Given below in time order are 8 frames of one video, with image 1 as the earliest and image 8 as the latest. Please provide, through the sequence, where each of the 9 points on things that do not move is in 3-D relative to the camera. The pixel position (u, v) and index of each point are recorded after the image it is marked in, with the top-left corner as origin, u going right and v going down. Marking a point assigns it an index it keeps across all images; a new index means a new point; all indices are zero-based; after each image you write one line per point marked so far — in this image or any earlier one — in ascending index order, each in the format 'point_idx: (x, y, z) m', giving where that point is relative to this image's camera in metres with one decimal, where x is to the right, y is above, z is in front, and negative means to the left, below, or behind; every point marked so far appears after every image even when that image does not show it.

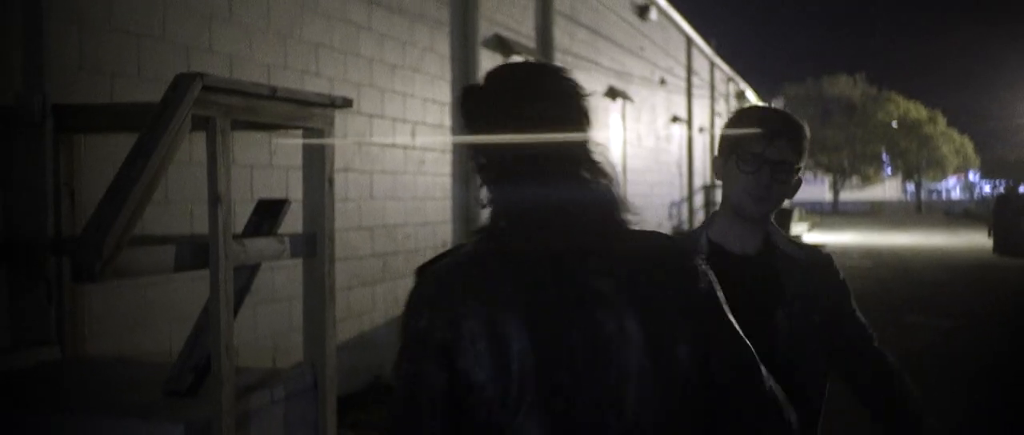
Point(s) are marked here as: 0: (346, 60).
0: (-1.3, +1.2, +7.7) m
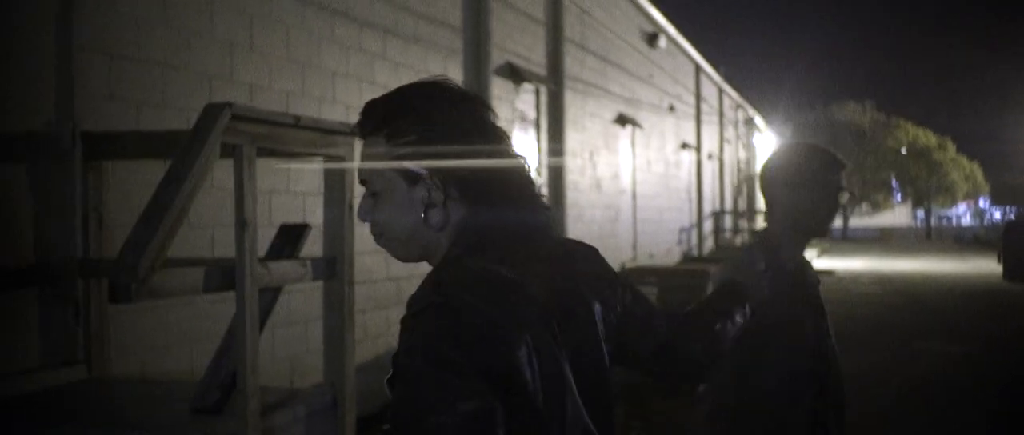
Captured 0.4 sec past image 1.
0: (-1.2, +1.0, +7.9) m
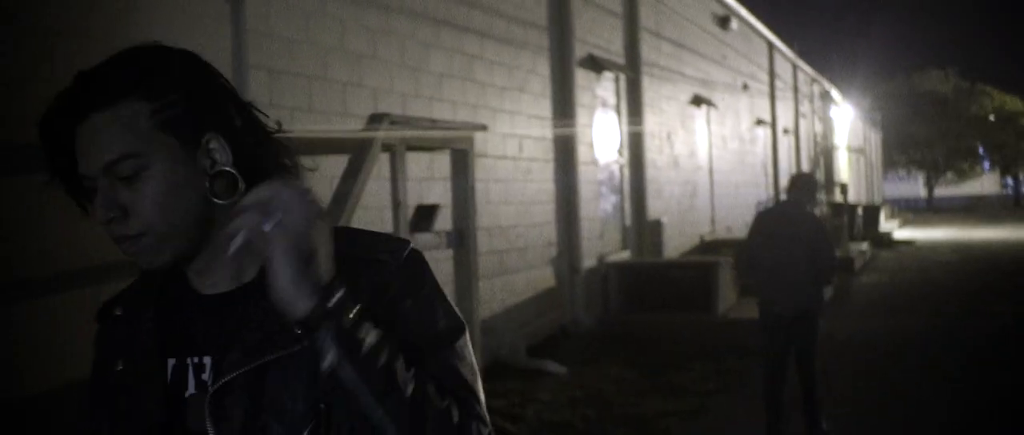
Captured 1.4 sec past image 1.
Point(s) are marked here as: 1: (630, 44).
0: (-0.4, +1.2, +9.0) m
1: (+1.6, +2.3, +13.8) m
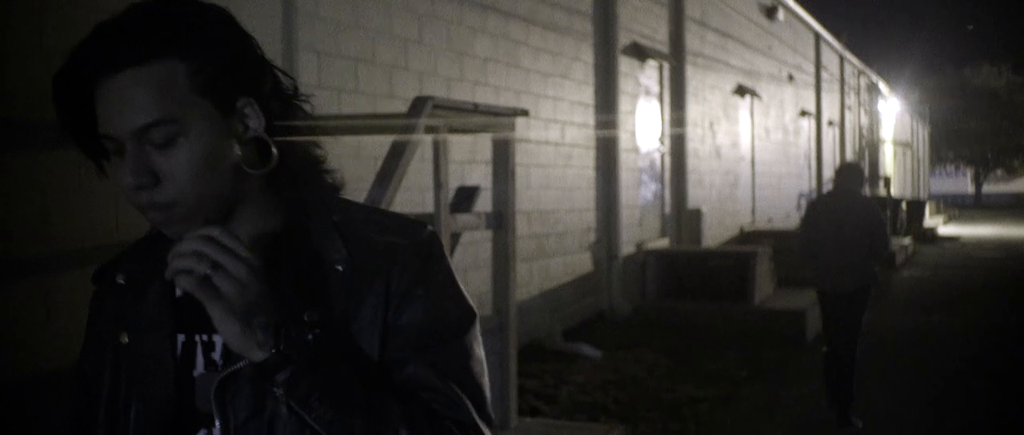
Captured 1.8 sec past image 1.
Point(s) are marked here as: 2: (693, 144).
0: (0.0, +1.3, +9.2) m
1: (+2.2, +2.5, +13.8) m
2: (+2.5, +1.0, +14.4) m
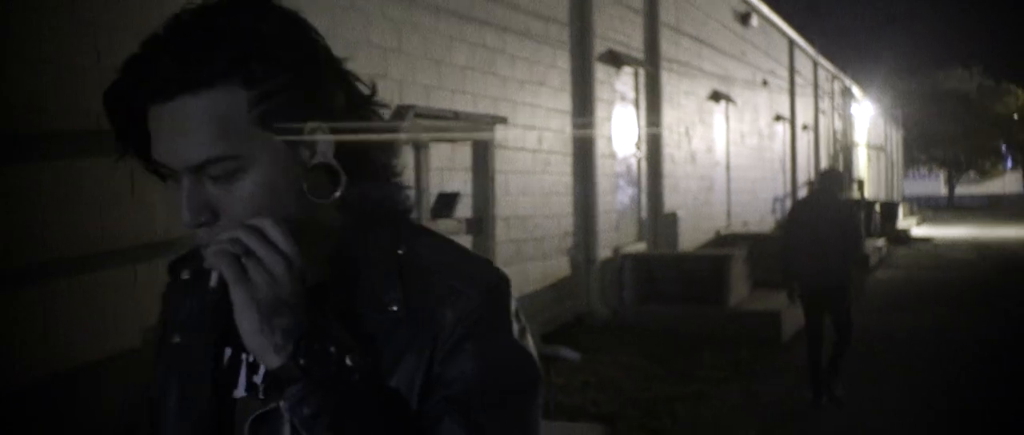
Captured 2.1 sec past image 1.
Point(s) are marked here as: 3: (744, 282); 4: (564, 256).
0: (-0.2, +1.3, +9.3) m
1: (+1.9, +2.4, +14.0) m
2: (+2.2, +1.0, +14.6) m
3: (+2.8, -0.8, +12.2) m
4: (+0.6, -0.4, +11.3) m
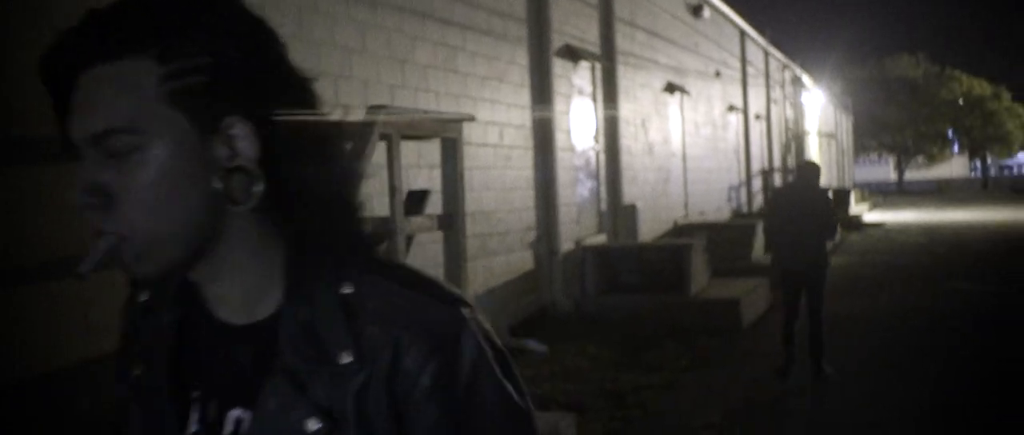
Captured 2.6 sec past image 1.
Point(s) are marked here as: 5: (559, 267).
0: (-0.6, +1.3, +9.4) m
1: (+1.3, +2.5, +14.2) m
2: (+1.6, +1.1, +14.8) m
3: (+2.3, -0.7, +12.4) m
4: (+0.2, -0.4, +11.4) m
5: (+0.6, -0.6, +12.0) m
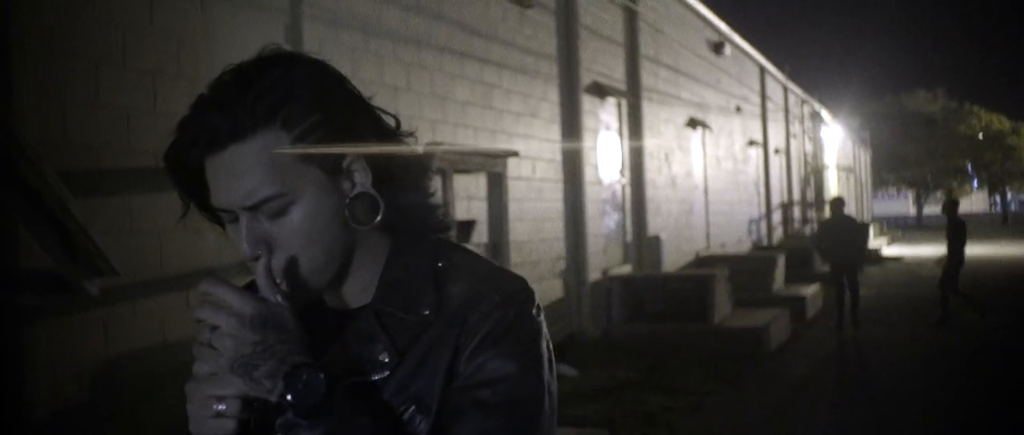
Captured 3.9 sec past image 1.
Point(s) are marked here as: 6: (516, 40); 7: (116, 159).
0: (-0.3, +1.0, +9.9) m
1: (+1.7, +2.1, +14.7) m
2: (+2.0, +0.6, +15.2) m
3: (+2.7, -1.0, +12.8) m
4: (+0.5, -0.7, +11.9) m
5: (+0.9, -0.9, +12.4) m
6: (0.0, +1.9, +10.8) m
7: (-2.0, +0.3, +5.2) m
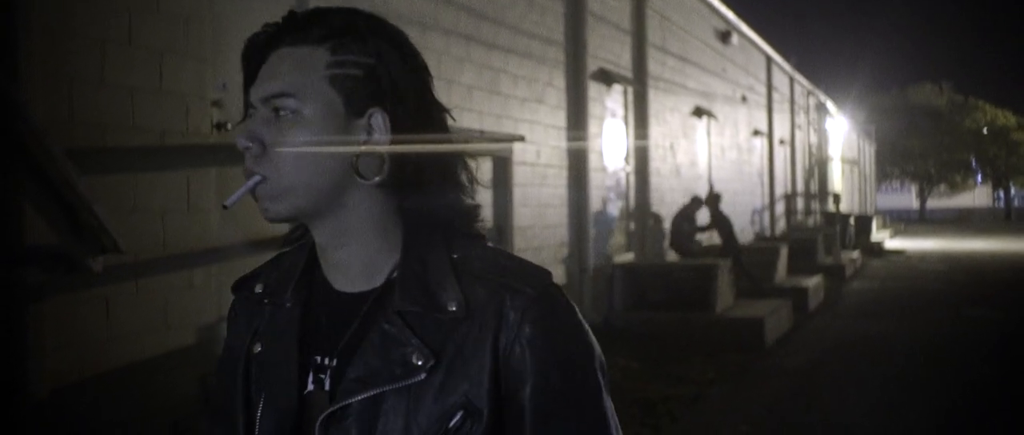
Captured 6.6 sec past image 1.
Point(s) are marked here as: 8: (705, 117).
0: (-0.2, +1.2, +9.9) m
1: (+1.8, +2.3, +14.7) m
2: (+2.1, +0.8, +15.2) m
3: (+2.7, -0.9, +12.8) m
4: (+0.5, -0.6, +11.8) m
5: (+0.9, -0.8, +12.4) m
6: (+0.1, +2.0, +10.8) m
7: (-2.0, +0.4, +5.2) m
8: (+3.4, +1.8, +18.2) m
